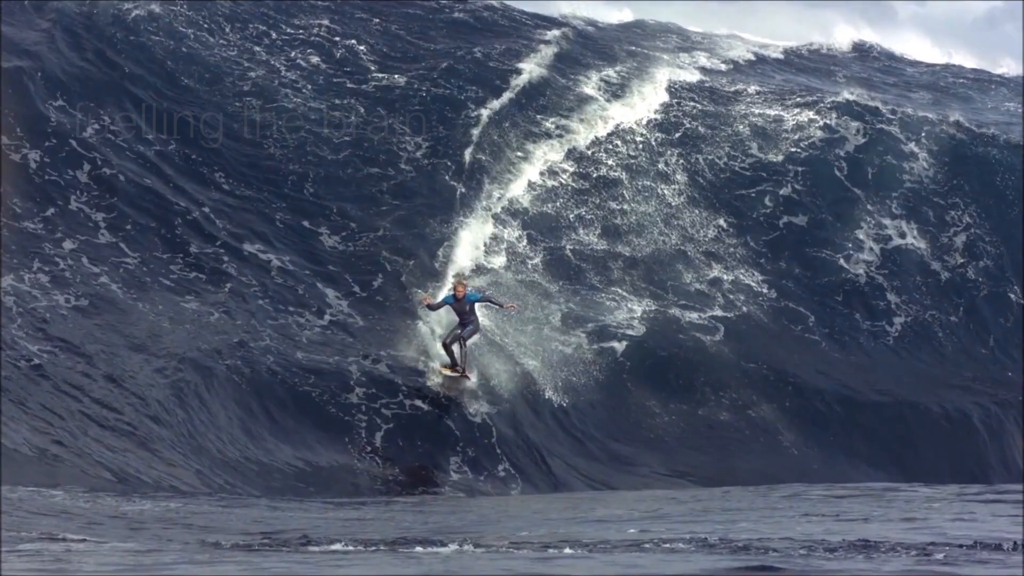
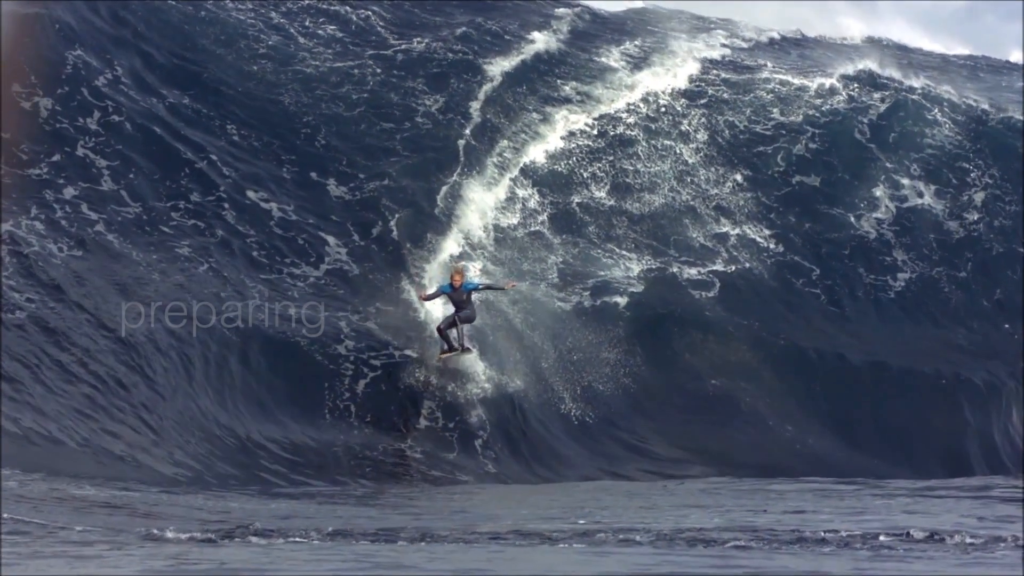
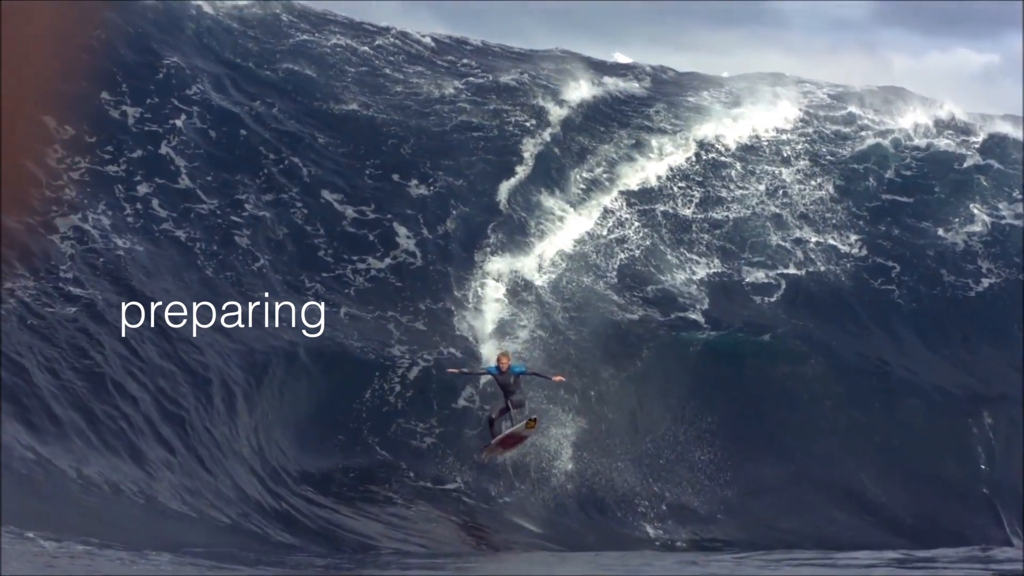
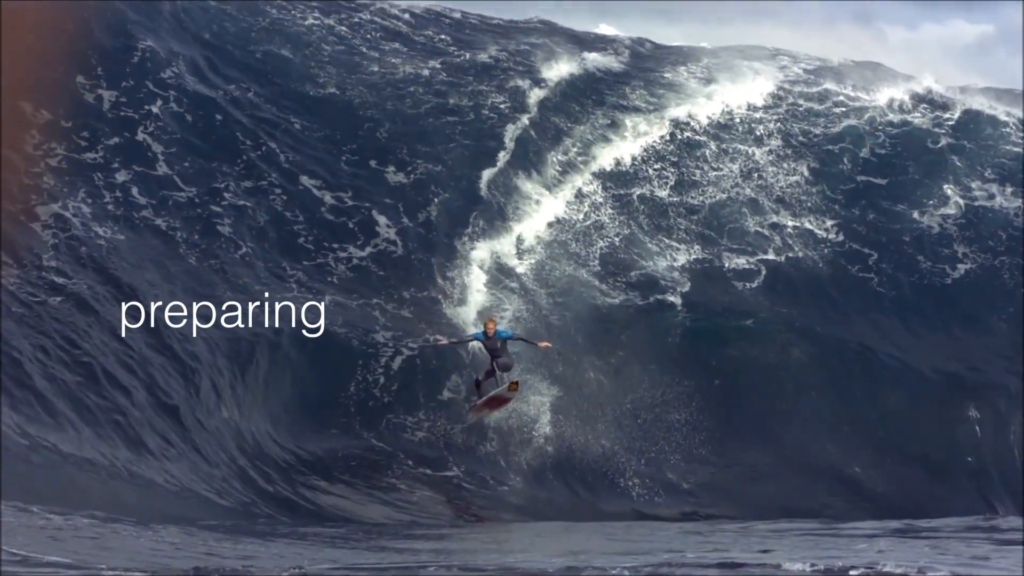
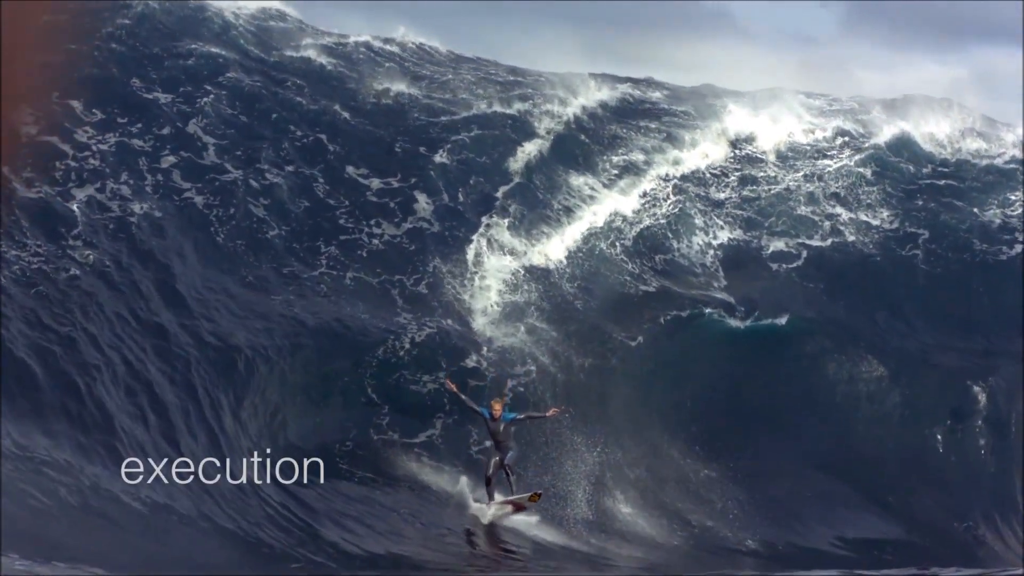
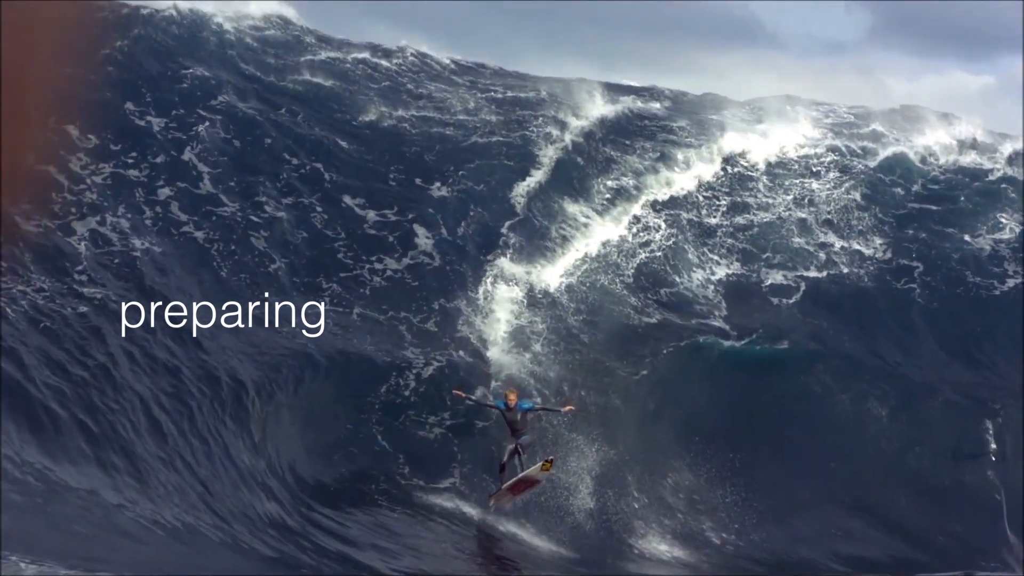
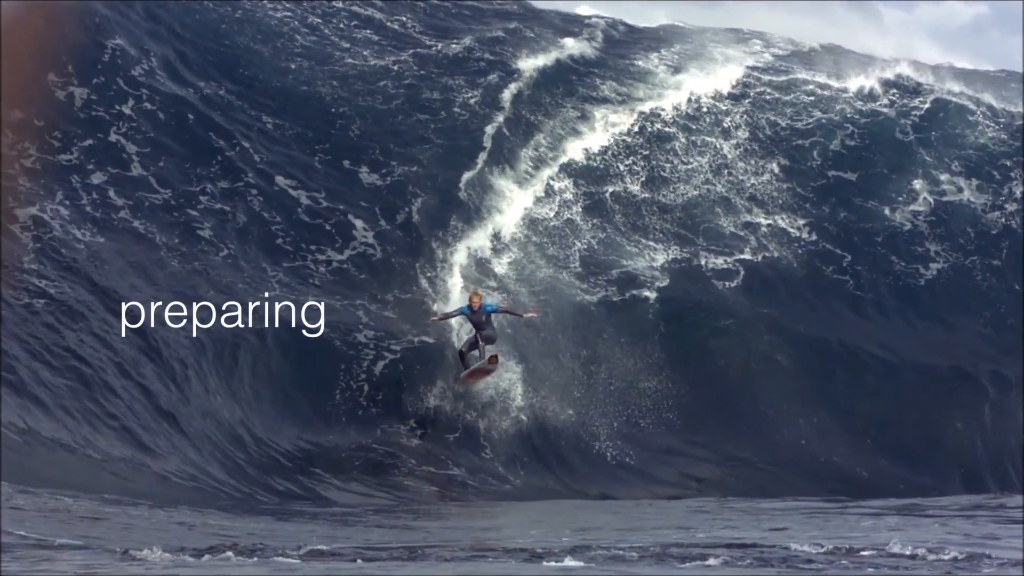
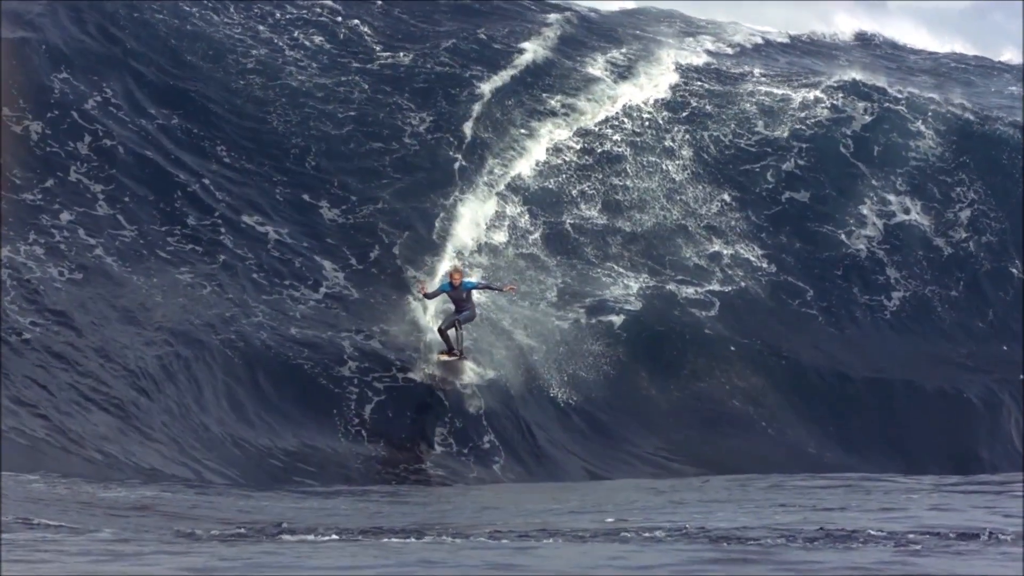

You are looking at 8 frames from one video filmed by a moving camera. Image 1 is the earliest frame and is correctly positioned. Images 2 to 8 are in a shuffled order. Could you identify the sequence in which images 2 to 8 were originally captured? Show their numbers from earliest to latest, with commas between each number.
8, 2, 7, 4, 3, 6, 5
